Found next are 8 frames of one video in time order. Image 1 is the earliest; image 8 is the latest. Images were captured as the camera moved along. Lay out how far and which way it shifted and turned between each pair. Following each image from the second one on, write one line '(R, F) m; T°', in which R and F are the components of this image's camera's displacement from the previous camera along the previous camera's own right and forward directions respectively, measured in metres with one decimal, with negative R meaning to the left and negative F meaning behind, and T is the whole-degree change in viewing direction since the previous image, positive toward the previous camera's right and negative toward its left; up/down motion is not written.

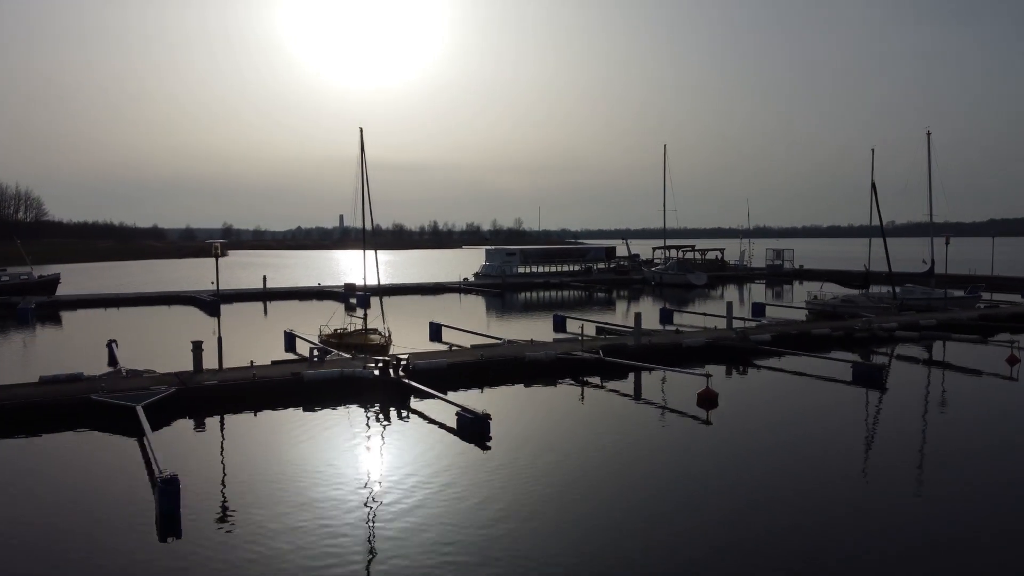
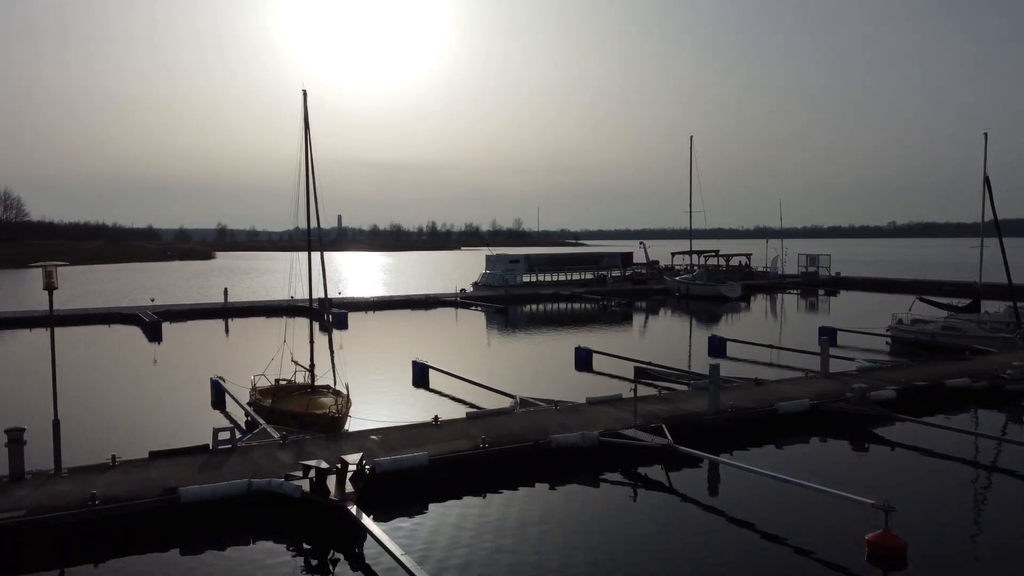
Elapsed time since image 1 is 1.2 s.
(-0.3, +6.4) m; 0°
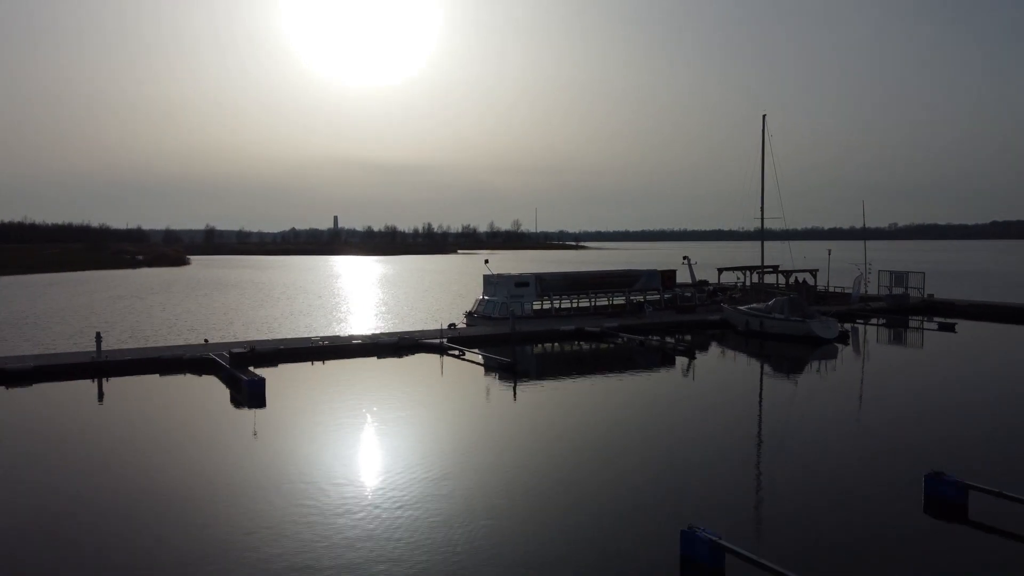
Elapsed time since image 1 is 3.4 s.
(-0.4, +11.9) m; 0°
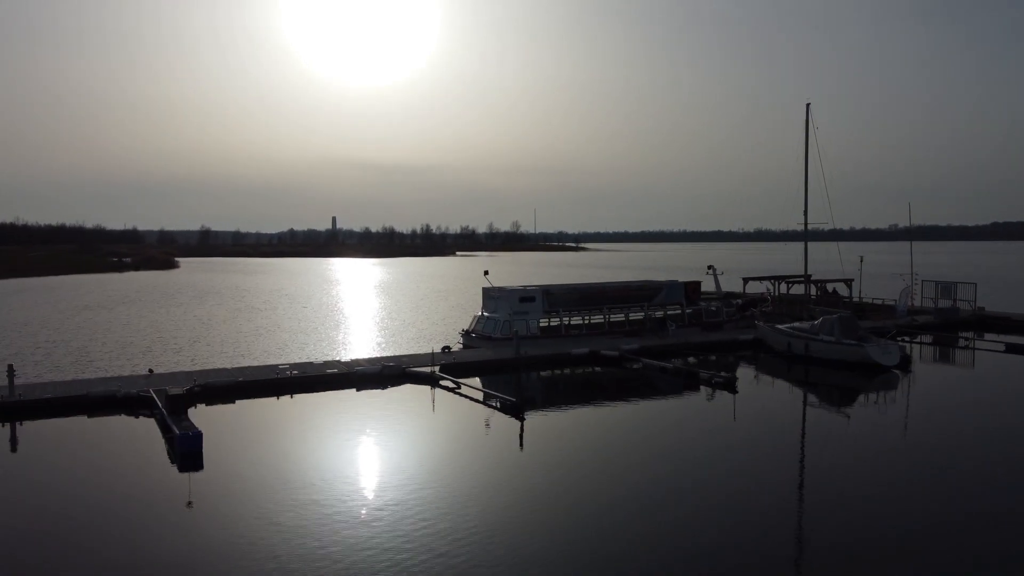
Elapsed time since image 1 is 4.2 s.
(-0.2, +4.5) m; 0°
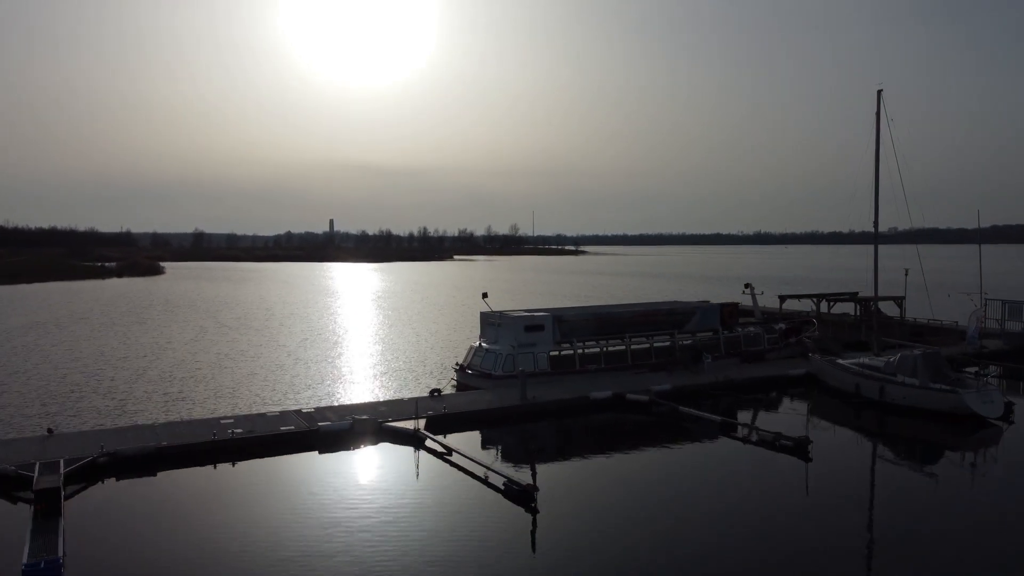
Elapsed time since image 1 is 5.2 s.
(-0.2, +5.2) m; 0°
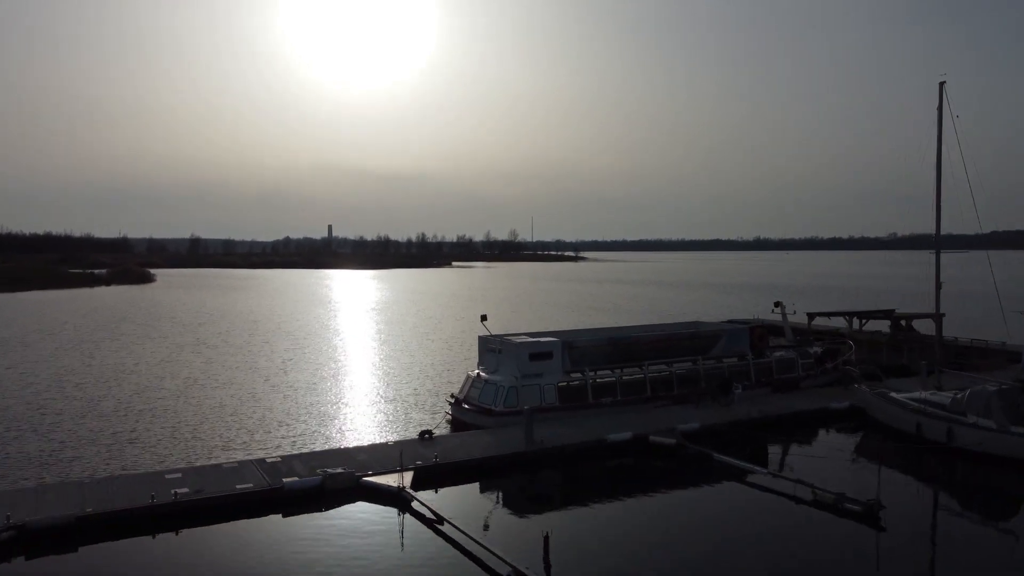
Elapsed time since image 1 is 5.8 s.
(-0.1, +3.2) m; 0°
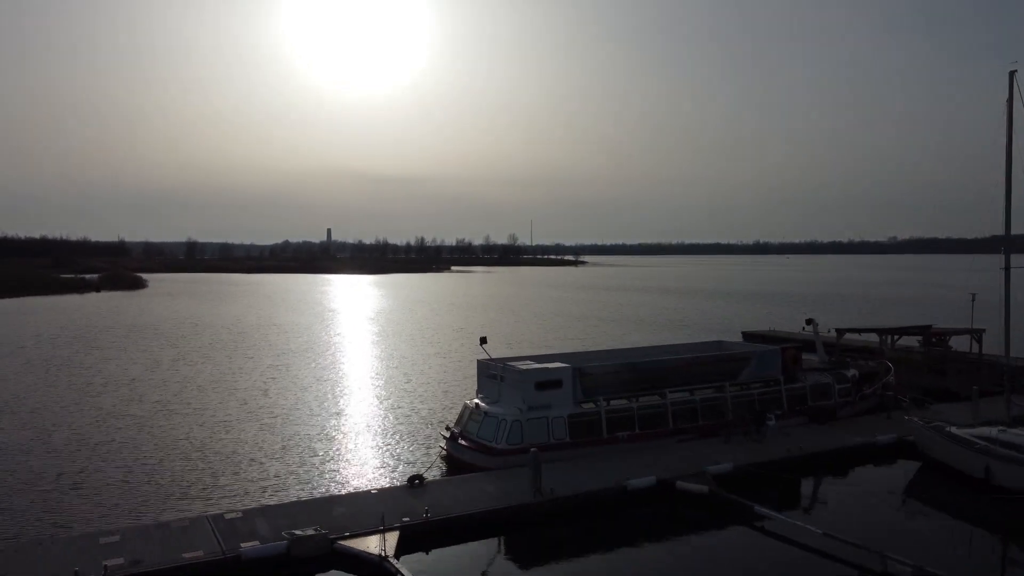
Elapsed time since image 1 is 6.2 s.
(-0.1, +2.7) m; 0°
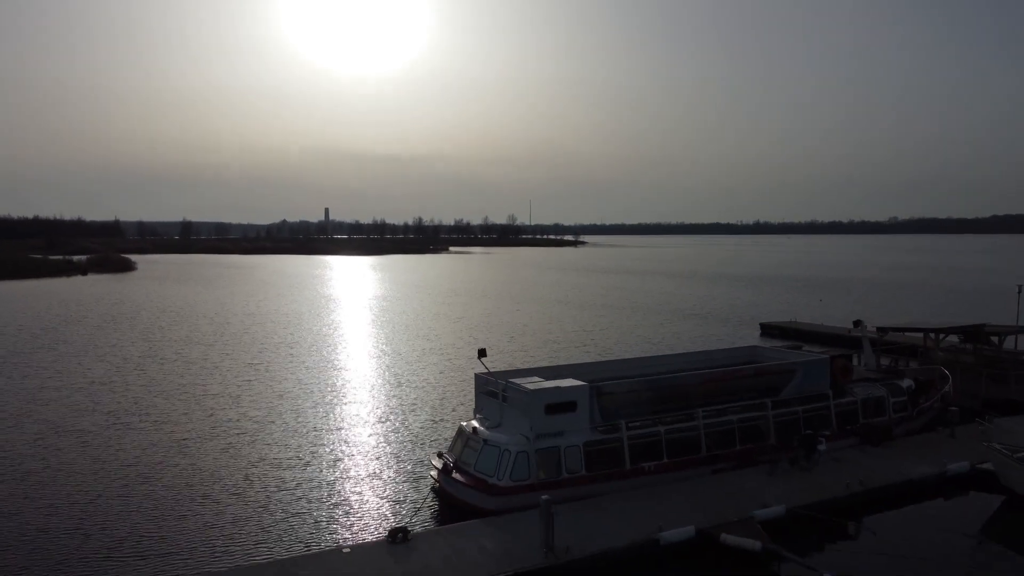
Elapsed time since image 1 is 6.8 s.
(-0.1, +3.3) m; 0°
